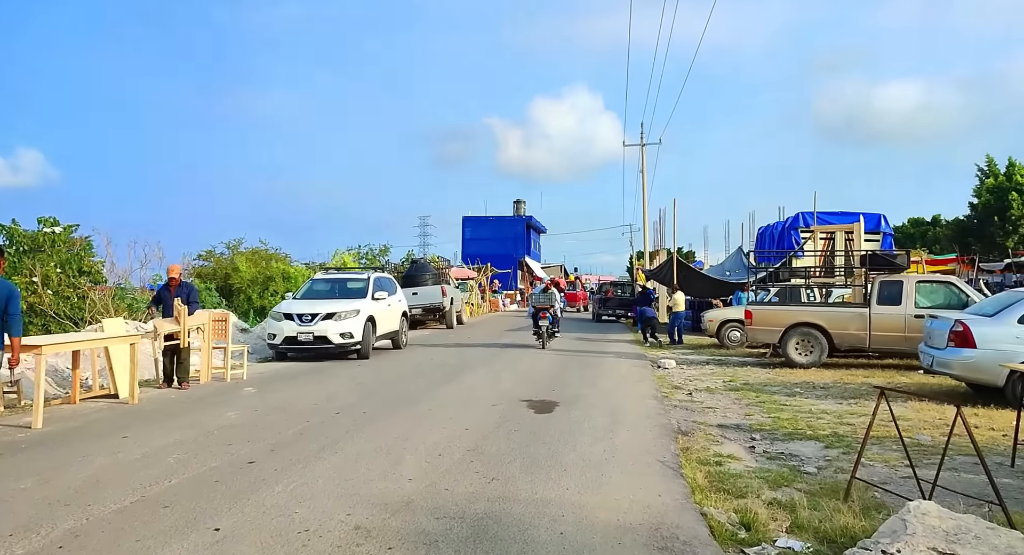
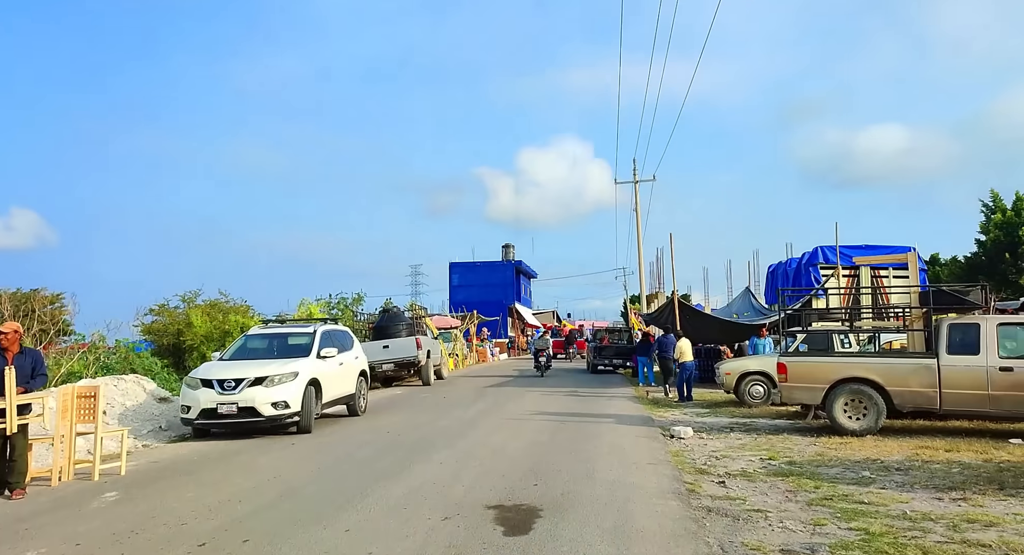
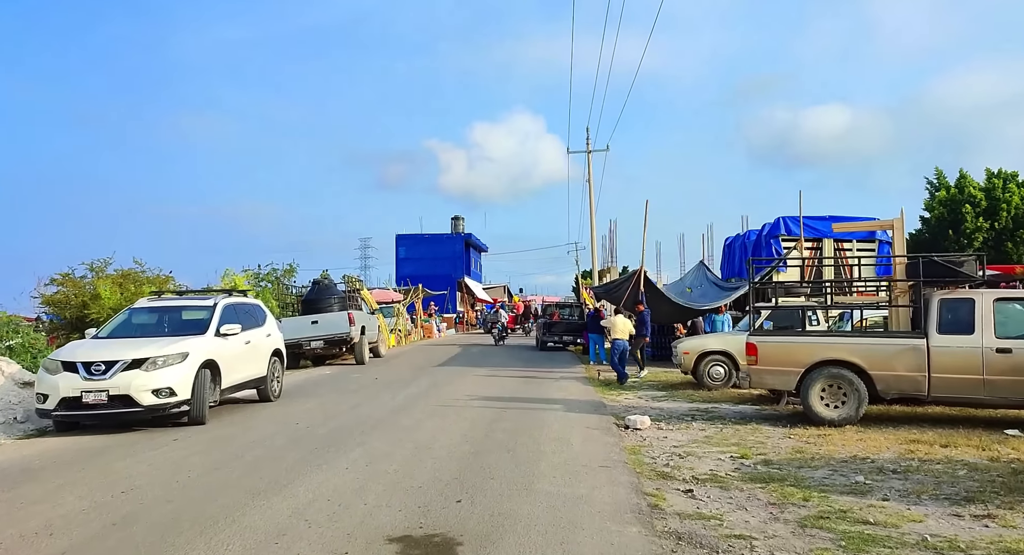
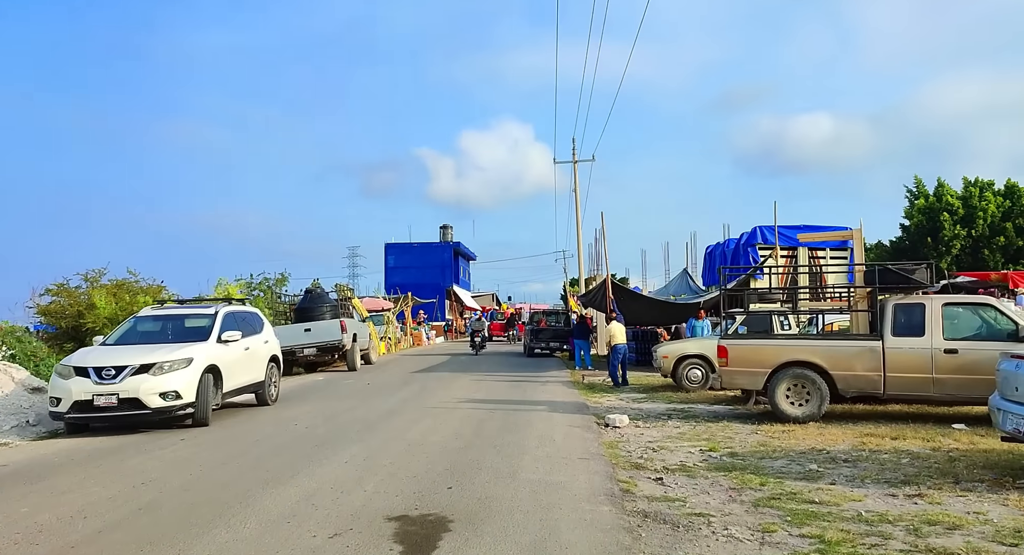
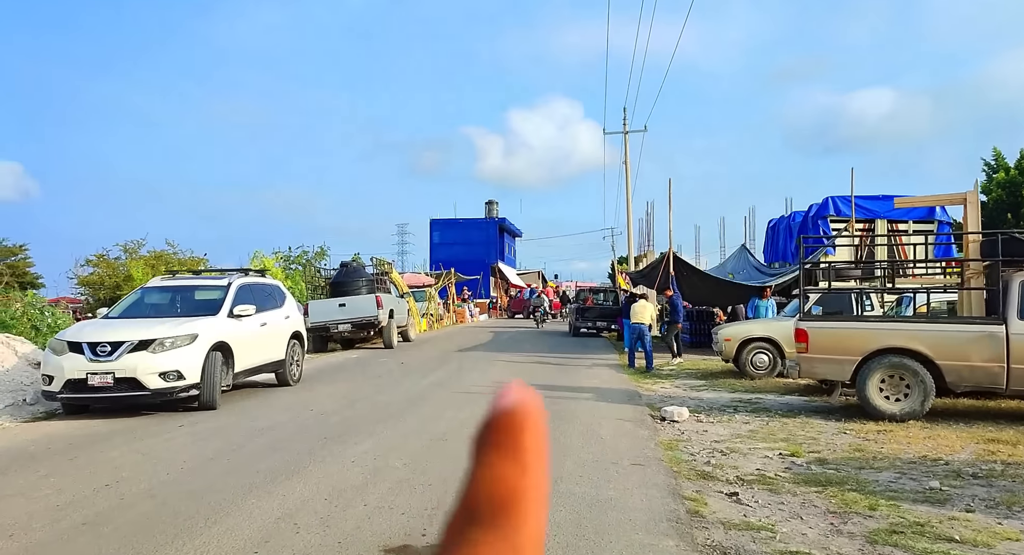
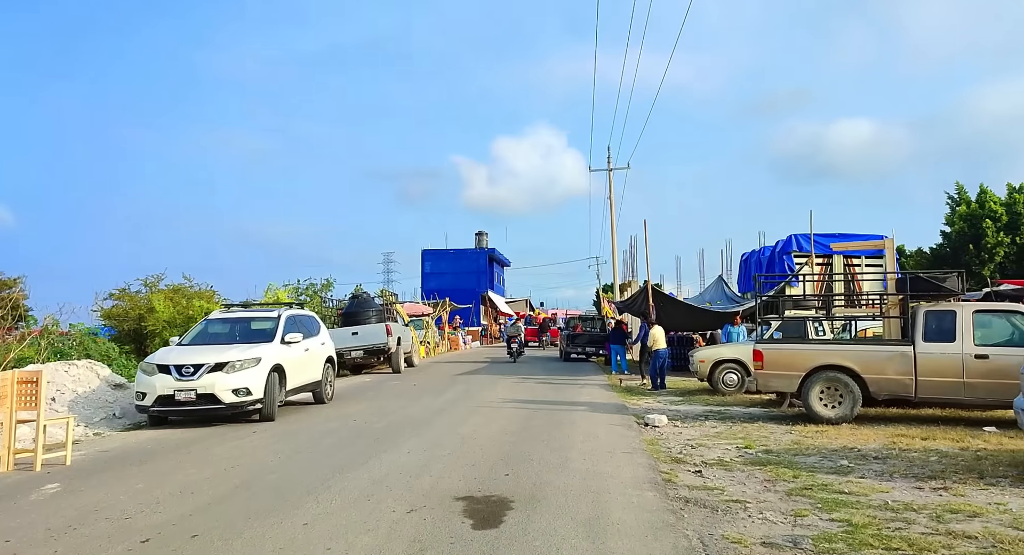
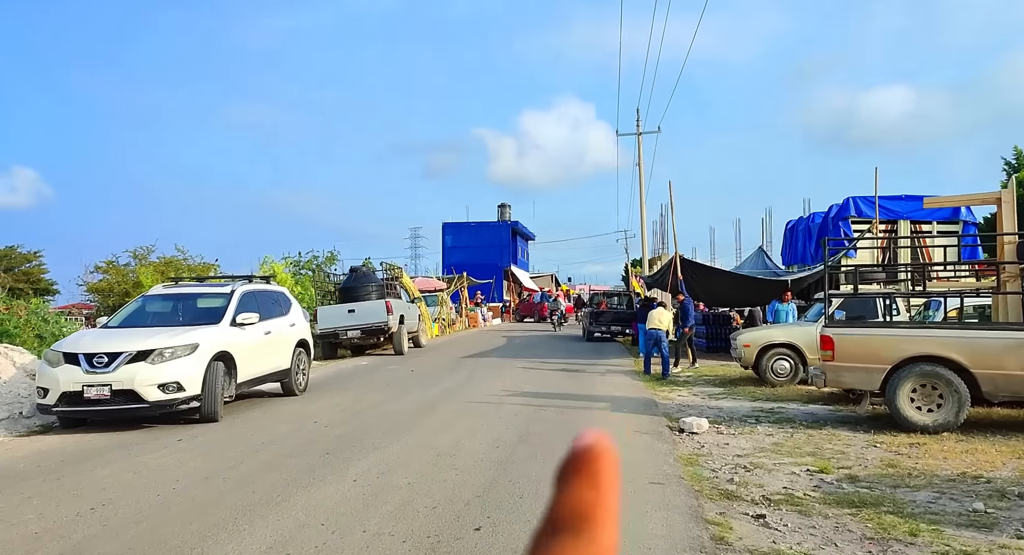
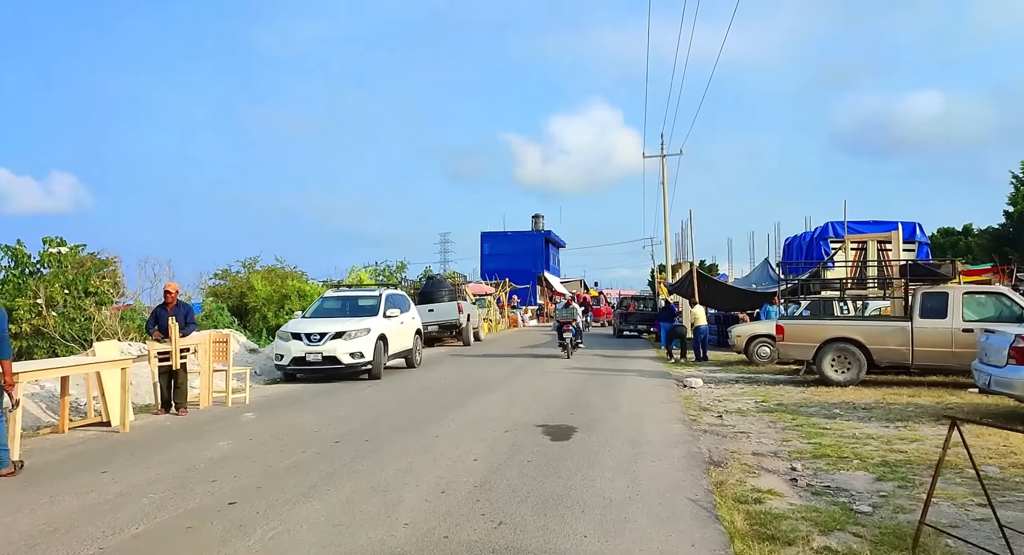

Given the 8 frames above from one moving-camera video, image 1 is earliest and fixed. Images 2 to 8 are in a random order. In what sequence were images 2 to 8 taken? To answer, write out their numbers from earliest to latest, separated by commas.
8, 2, 6, 4, 3, 5, 7
